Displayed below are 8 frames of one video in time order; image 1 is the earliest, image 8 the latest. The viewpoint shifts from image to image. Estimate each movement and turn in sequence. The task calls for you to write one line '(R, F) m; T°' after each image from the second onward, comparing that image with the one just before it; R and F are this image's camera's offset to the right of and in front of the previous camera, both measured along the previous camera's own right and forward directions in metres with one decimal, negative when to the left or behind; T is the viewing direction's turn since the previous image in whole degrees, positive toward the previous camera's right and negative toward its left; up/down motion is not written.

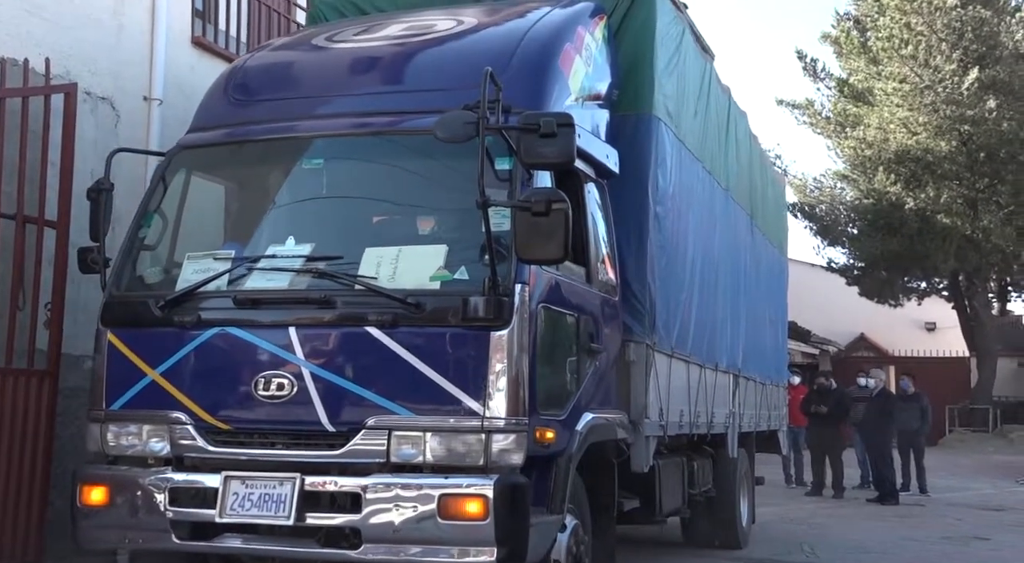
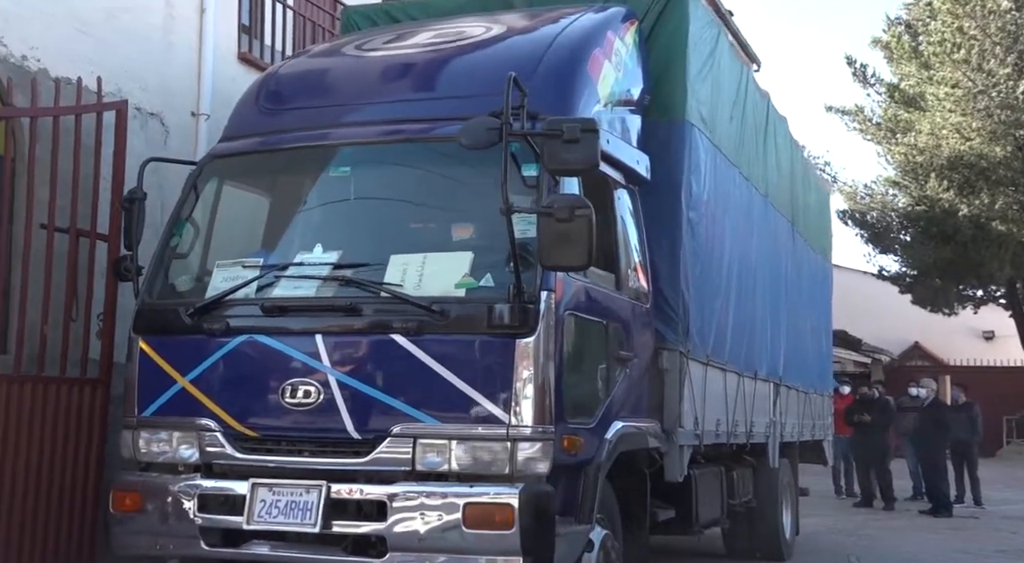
(+0.1, +0.1) m; -2°
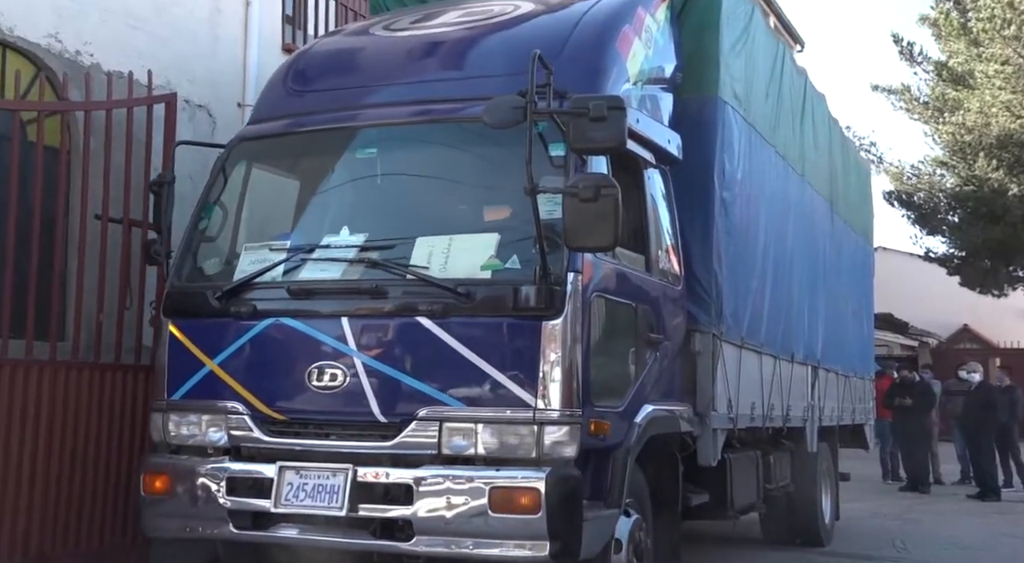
(+0.1, +0.1) m; -2°
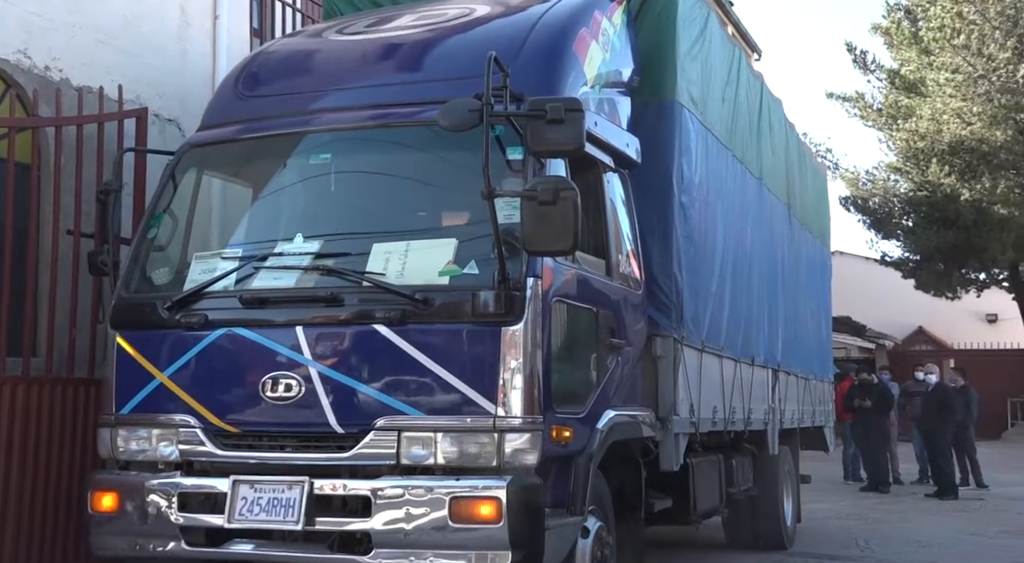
(0.0, +0.1) m; +2°
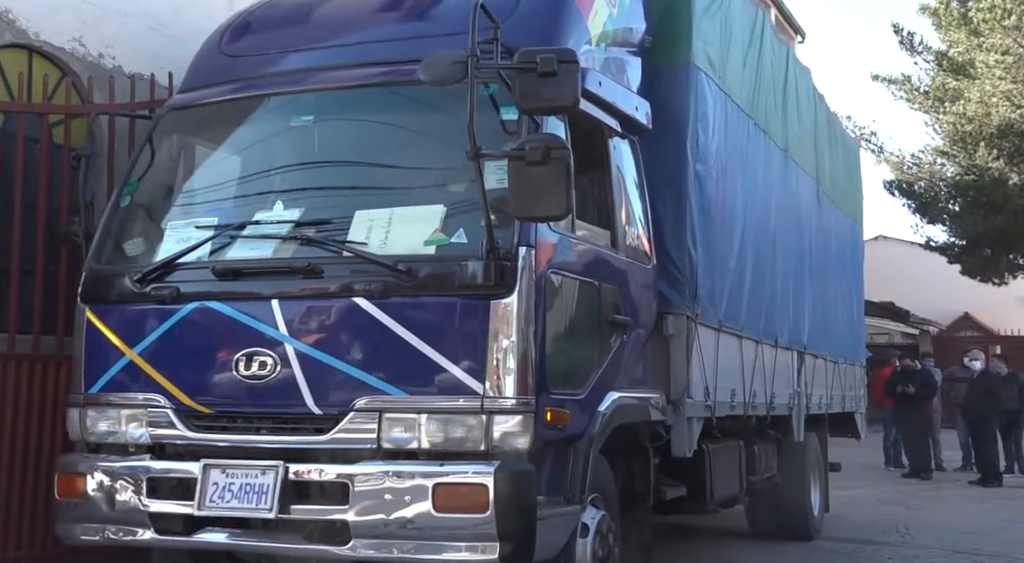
(+0.2, +0.4) m; -2°
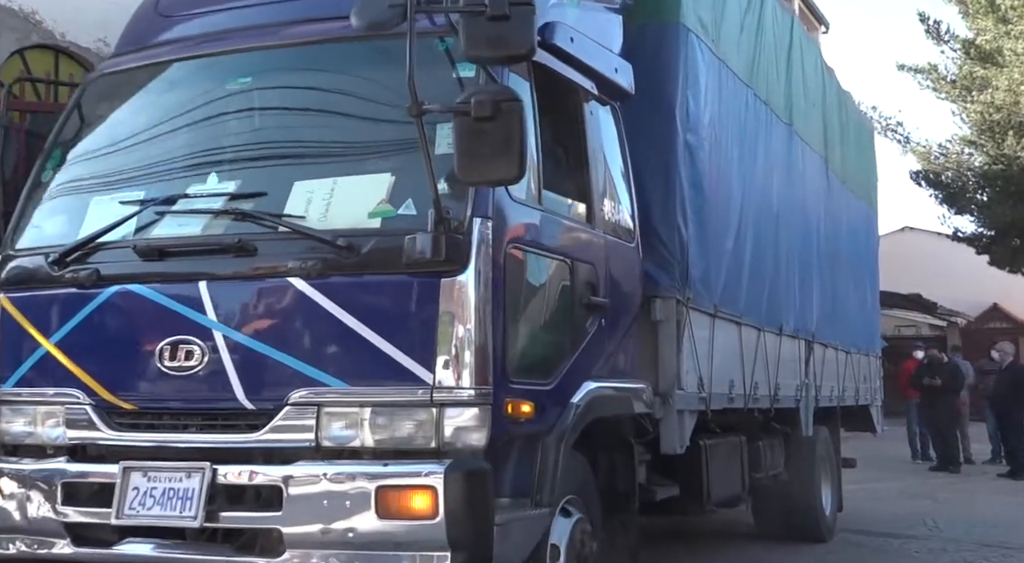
(+0.3, +0.6) m; -1°
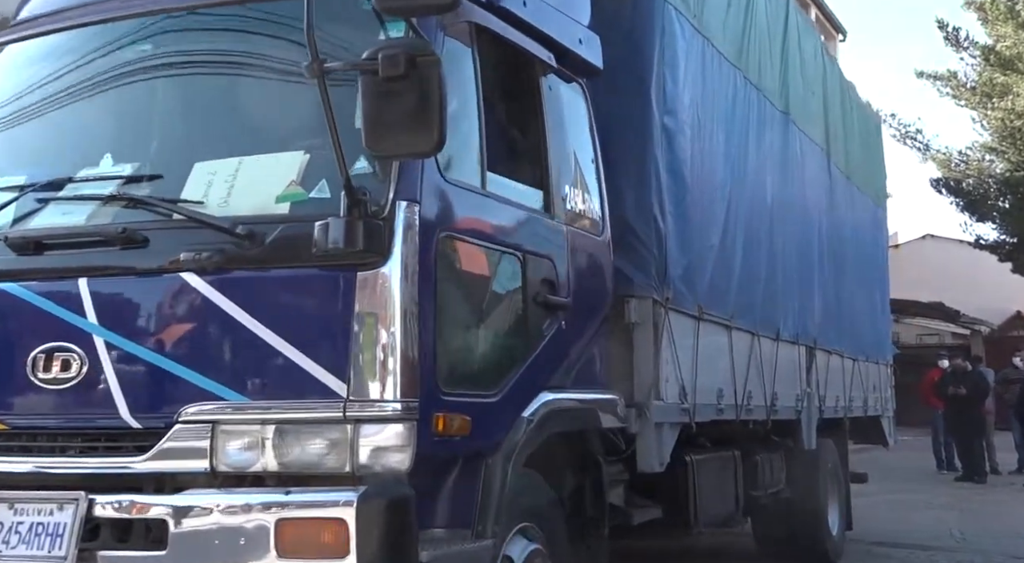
(+0.3, +0.7) m; -1°
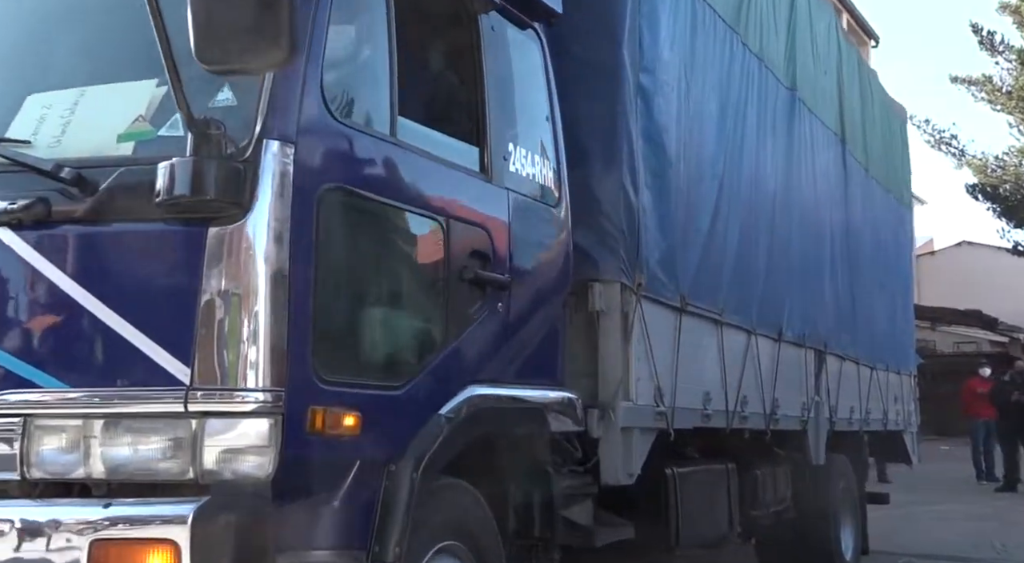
(+0.3, +0.9) m; -1°
